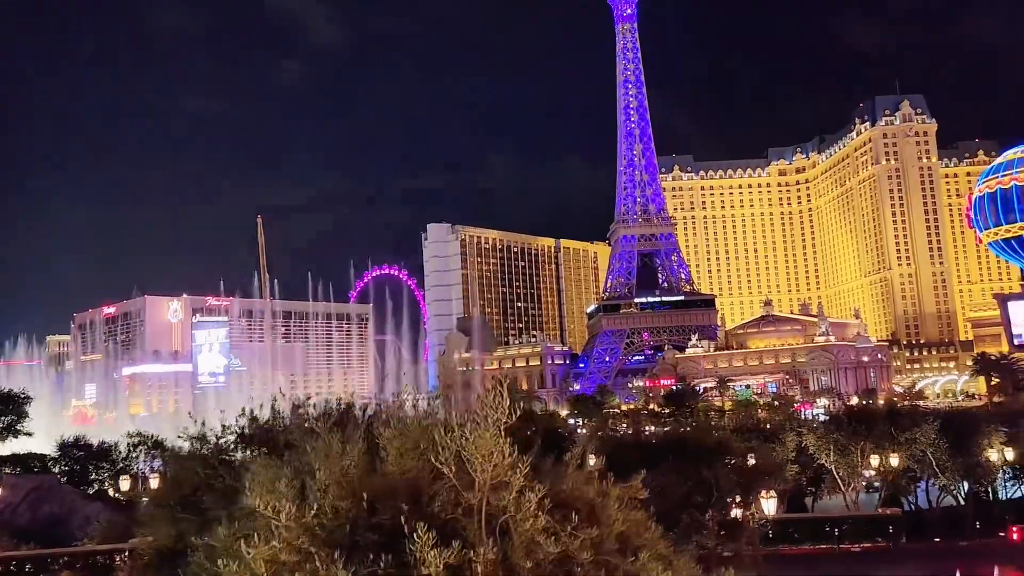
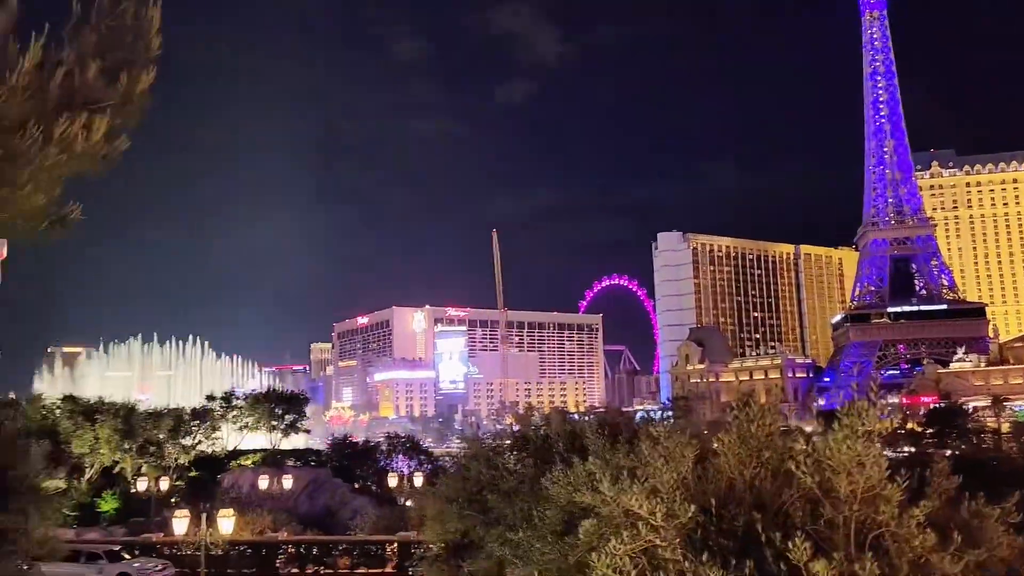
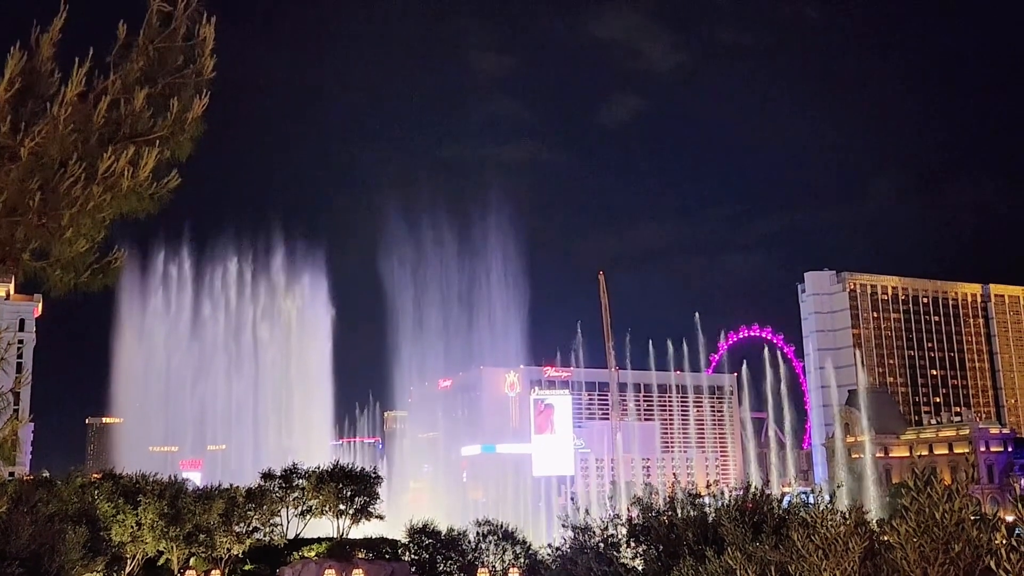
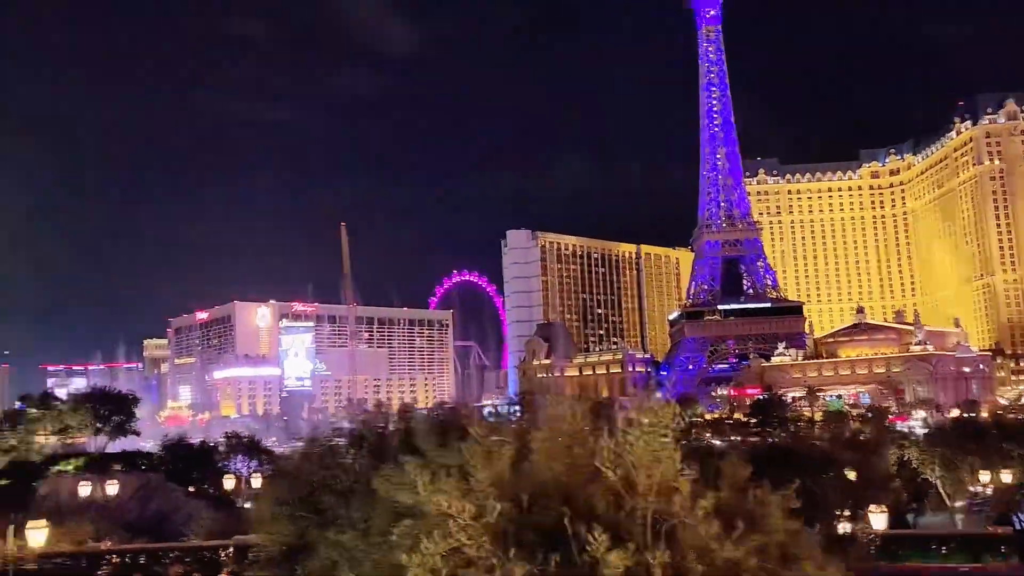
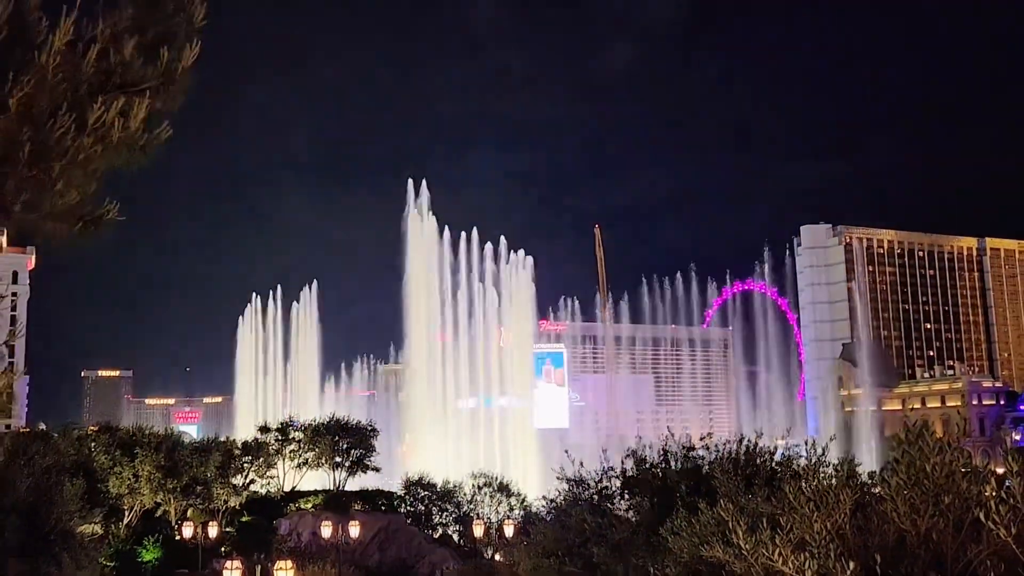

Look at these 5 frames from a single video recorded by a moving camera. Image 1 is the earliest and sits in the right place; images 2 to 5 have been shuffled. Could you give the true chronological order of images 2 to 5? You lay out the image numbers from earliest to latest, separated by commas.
4, 2, 5, 3
